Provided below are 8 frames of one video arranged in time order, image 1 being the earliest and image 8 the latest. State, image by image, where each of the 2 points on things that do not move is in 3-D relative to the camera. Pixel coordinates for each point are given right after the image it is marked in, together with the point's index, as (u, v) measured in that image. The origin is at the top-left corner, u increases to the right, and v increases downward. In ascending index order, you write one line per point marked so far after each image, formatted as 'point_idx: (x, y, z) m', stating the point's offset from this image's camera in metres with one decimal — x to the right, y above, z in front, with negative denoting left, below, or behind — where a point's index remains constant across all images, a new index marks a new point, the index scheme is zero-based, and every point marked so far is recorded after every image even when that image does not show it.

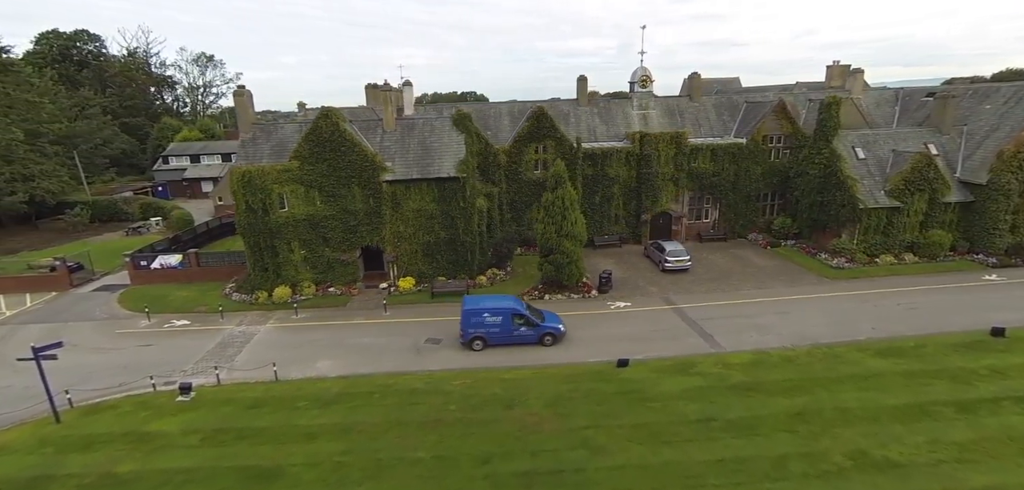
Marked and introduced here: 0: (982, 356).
0: (+20.1, -4.7, +19.4) m
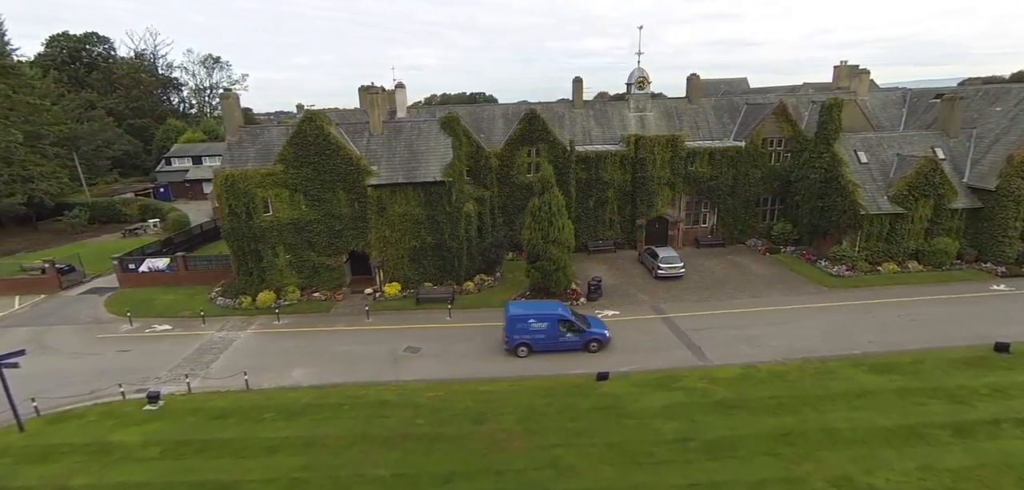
0: (+19.1, -5.2, +18.4) m
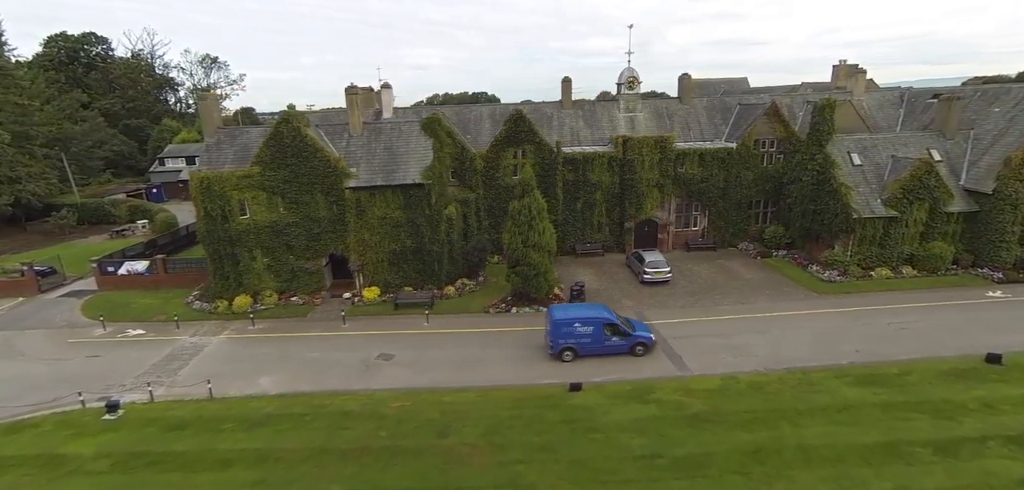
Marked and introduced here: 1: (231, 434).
0: (+17.9, -5.5, +17.6) m
1: (-10.1, -6.7, +16.2) m
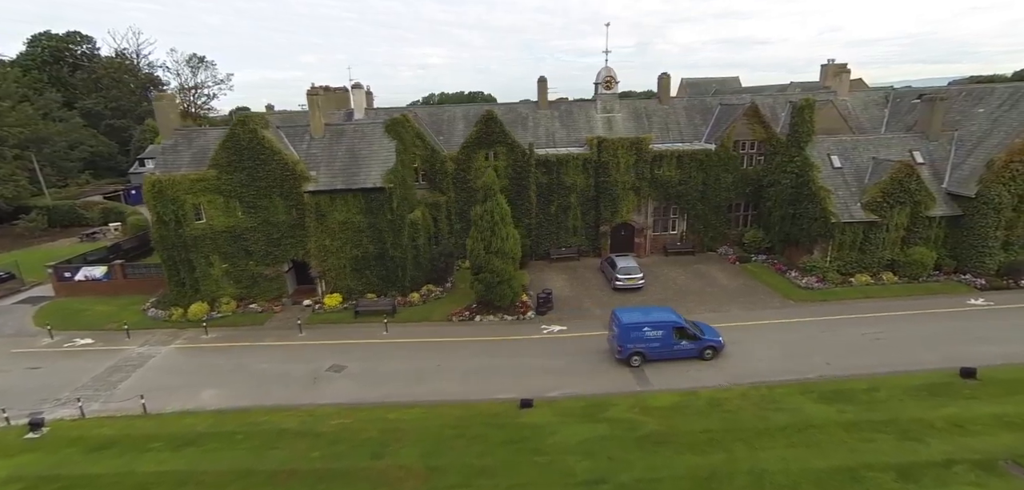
0: (+15.9, -5.8, +16.7) m
1: (-12.1, -7.1, +15.4) m
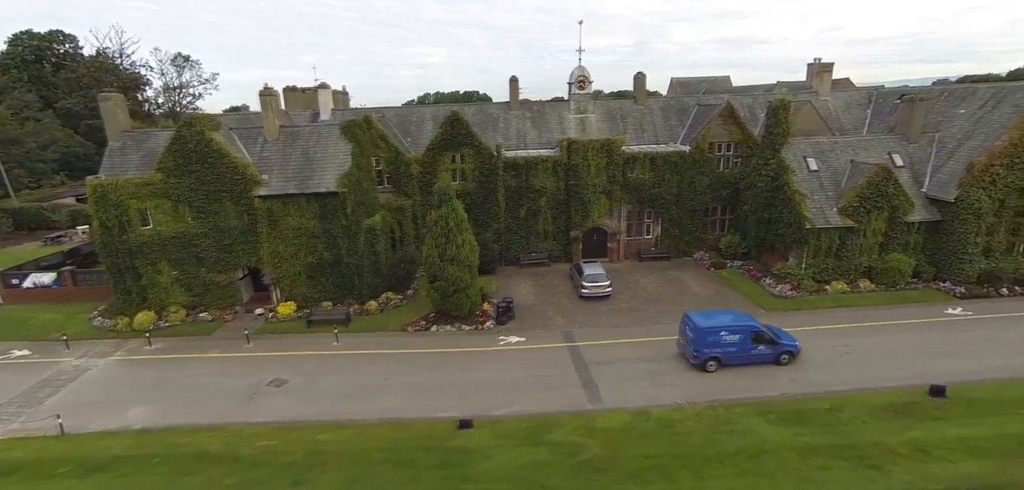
0: (+13.6, -6.2, +15.7) m
1: (-14.3, -7.4, +14.3) m
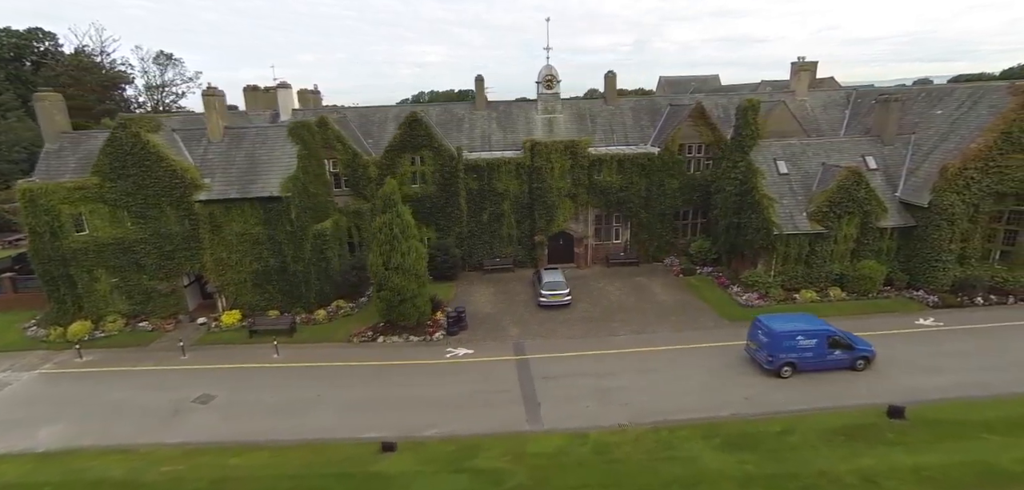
0: (+11.1, -6.6, +14.6) m
1: (-16.8, -7.8, +13.3) m
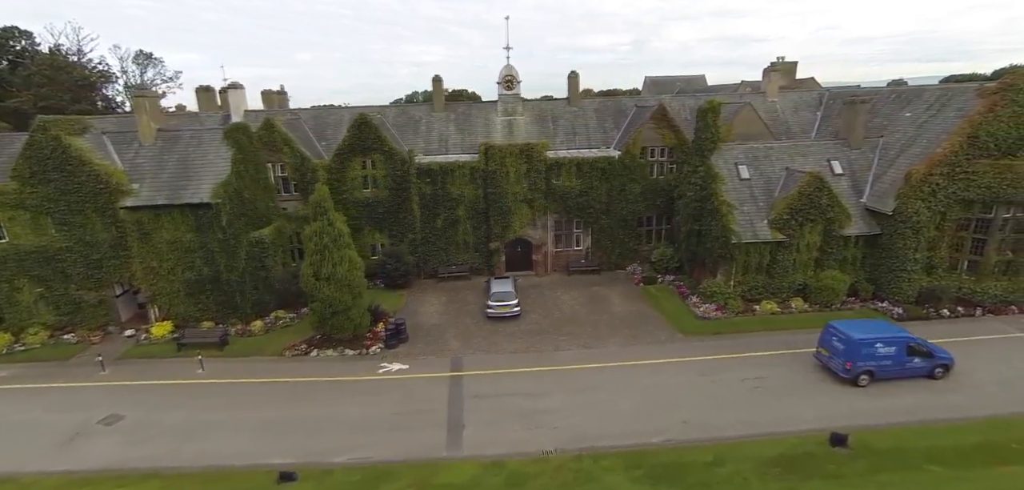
0: (+8.3, -7.1, +13.4) m
1: (-19.7, -8.2, +12.1) m
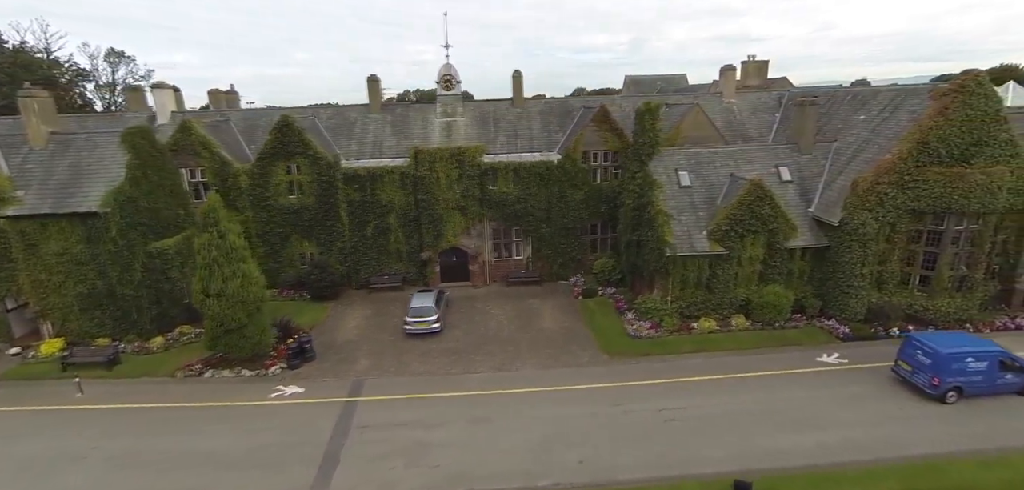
0: (+4.2, -7.7, +11.7) m
1: (-23.7, -8.8, +10.4) m
